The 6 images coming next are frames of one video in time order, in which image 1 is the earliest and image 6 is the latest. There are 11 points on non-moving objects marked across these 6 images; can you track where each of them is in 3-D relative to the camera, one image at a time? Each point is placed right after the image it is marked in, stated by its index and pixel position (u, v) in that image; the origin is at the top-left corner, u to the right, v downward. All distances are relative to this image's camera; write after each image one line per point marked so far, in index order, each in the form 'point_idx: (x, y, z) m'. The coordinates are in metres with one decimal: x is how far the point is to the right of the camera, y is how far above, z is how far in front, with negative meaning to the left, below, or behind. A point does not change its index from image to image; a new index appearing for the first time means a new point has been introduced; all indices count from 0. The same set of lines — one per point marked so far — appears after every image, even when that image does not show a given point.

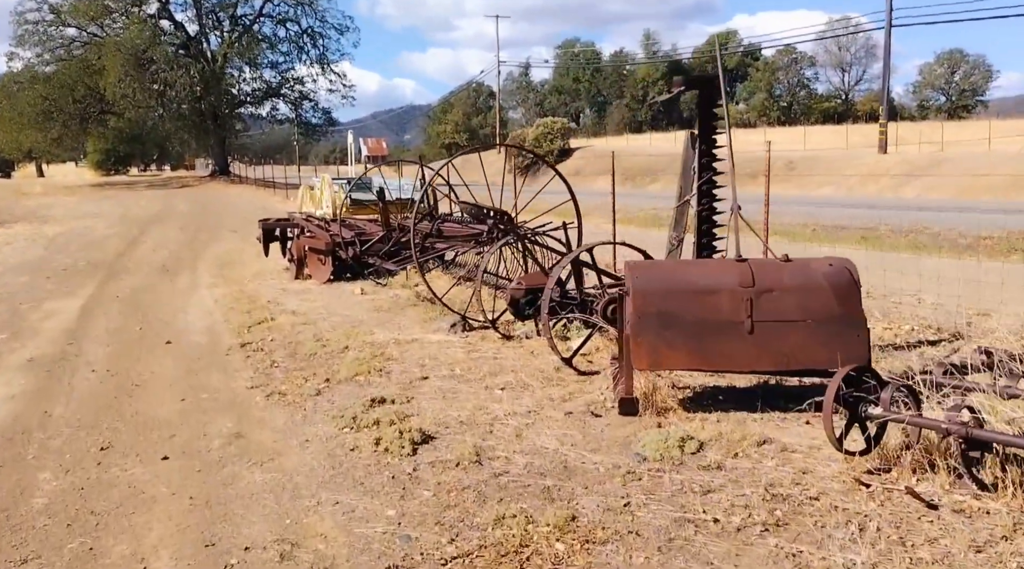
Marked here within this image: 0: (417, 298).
0: (-1.1, -0.2, +10.1) m
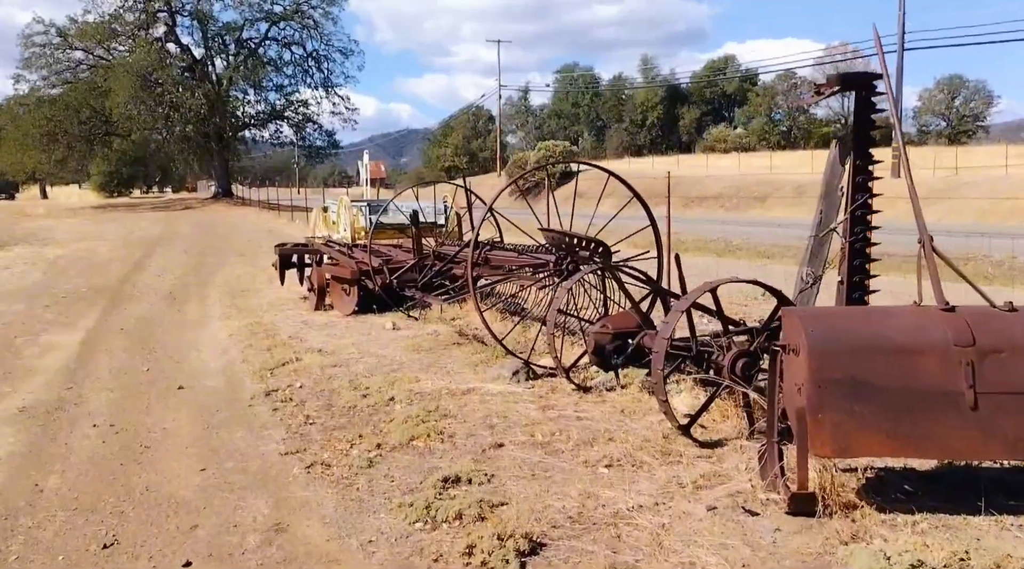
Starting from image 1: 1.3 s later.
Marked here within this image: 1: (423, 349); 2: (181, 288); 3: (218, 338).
0: (-0.5, -0.6, +9.0) m
1: (-0.9, -0.7, +8.6) m
2: (-6.5, 0.0, +16.4) m
3: (-3.8, -0.7, +10.9) m
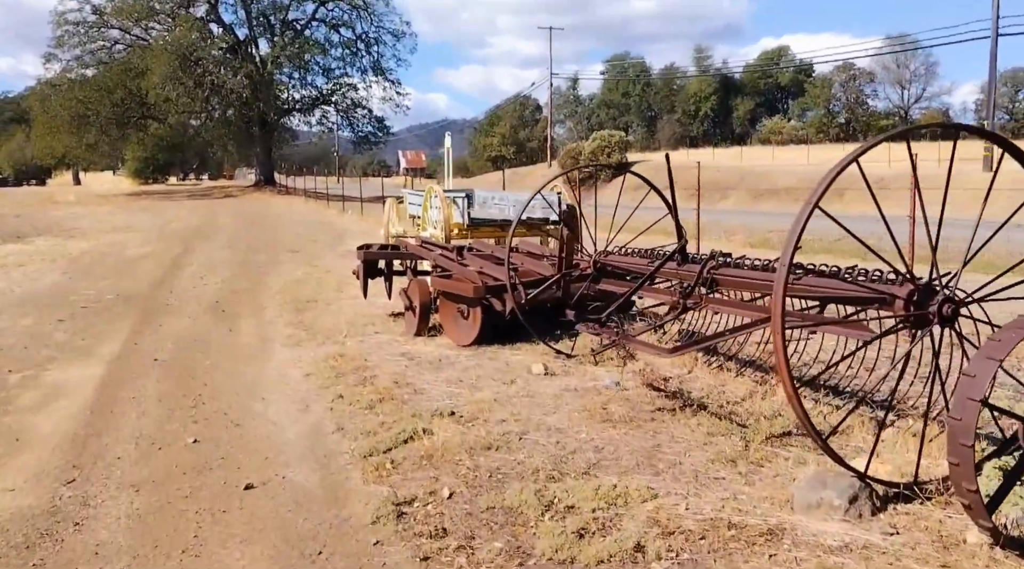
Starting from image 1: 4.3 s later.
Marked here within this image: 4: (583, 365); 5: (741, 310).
0: (+1.1, -0.8, +6.0) m
1: (+0.7, -0.9, +5.7) m
2: (-4.6, -0.2, +13.7) m
3: (-2.1, -0.9, +8.1) m
4: (+0.6, -0.7, +7.4) m
5: (+1.5, -0.2, +5.5) m
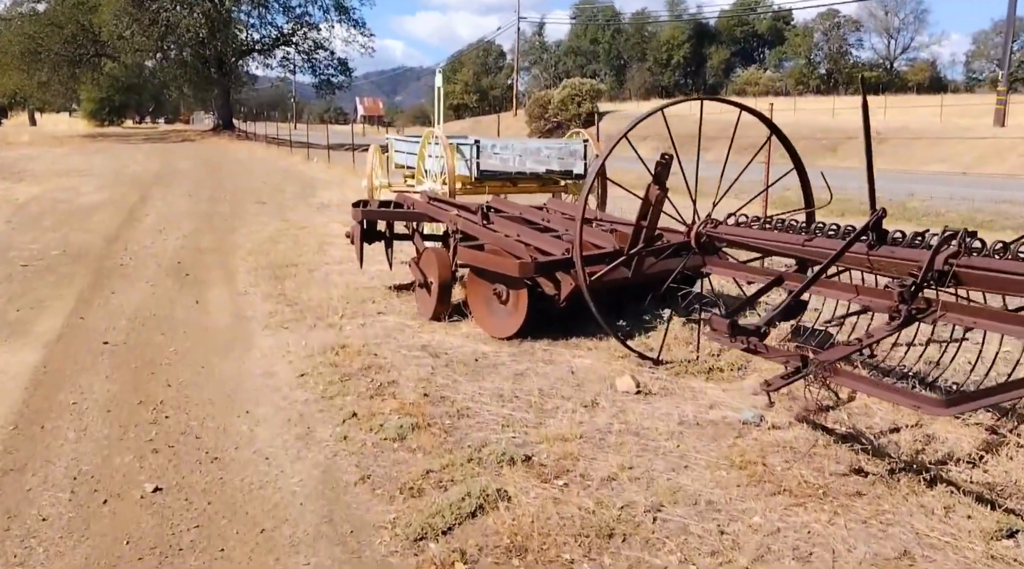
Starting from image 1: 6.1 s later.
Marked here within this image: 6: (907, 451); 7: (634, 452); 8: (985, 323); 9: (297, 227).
0: (+1.6, -0.8, +4.1) m
1: (+1.2, -0.9, +3.8) m
2: (-4.4, +0.4, +11.4) m
3: (-1.7, -0.7, +6.0) m
4: (+1.1, -0.6, +5.4) m
5: (+2.1, -0.2, +3.5) m
6: (+1.9, -0.8, +4.0) m
7: (+0.6, -0.9, +4.2) m
8: (+2.0, -0.2, +3.6) m
9: (-3.5, +0.9, +13.6) m
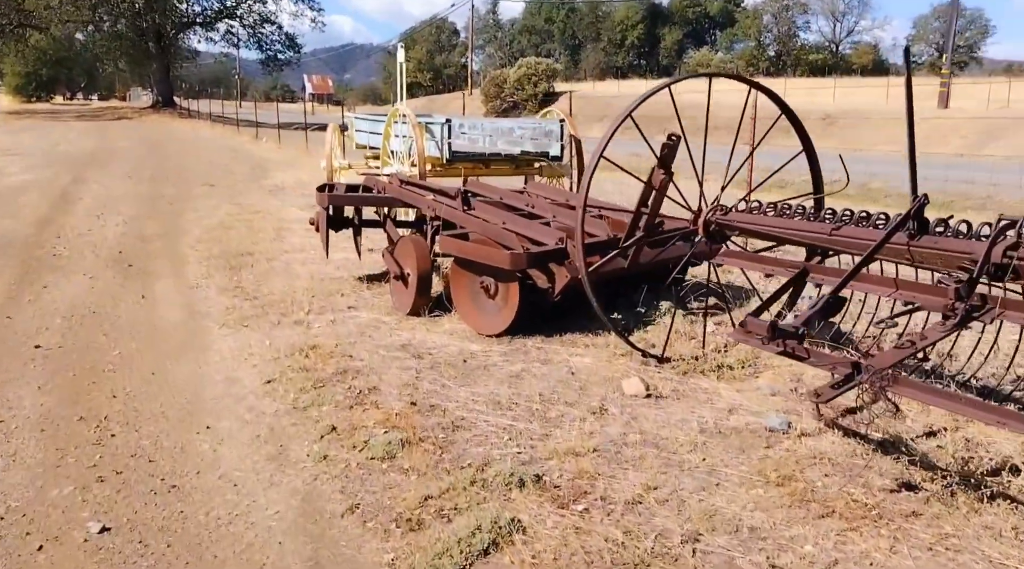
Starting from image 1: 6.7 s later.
0: (+1.7, -0.8, +3.7) m
1: (+1.3, -0.9, +3.4) m
2: (-4.7, +0.5, +10.7) m
3: (-1.7, -0.7, +5.5) m
4: (+1.1, -0.6, +5.0) m
5: (+2.1, -0.2, +3.1) m
6: (+1.9, -0.8, +3.7) m
7: (+0.6, -0.9, +3.8) m
8: (+2.1, -0.2, +3.2) m
9: (-4.0, +1.1, +12.9) m
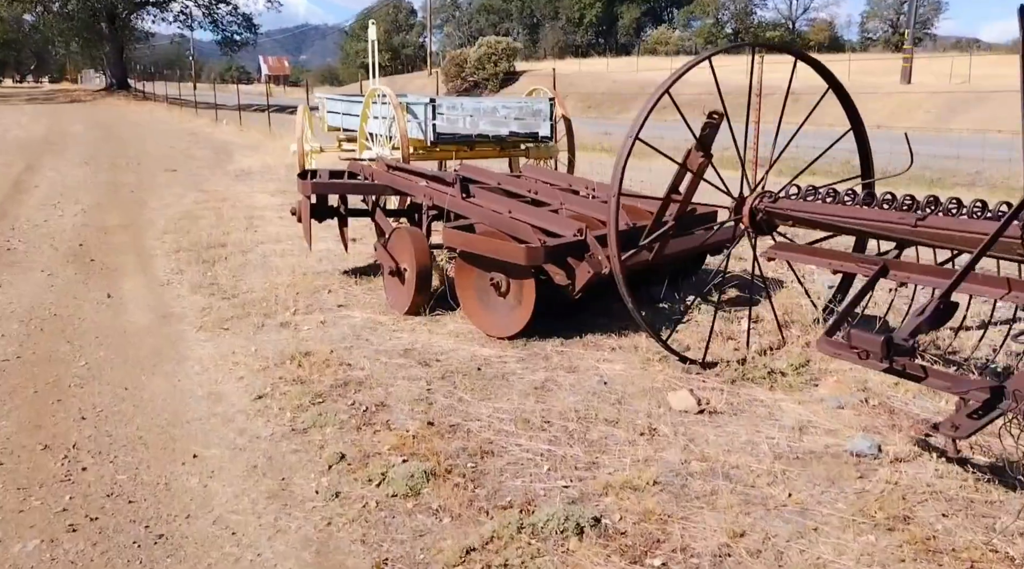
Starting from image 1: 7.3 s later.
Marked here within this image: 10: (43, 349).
0: (+1.9, -0.8, +3.2) m
1: (+1.5, -0.9, +2.8) m
2: (-4.8, +0.5, +9.8) m
3: (-1.6, -0.7, +4.8) m
4: (+1.2, -0.5, +4.4) m
5: (+2.4, -0.2, +2.6) m
6: (+2.2, -0.8, +3.1) m
7: (+0.8, -0.9, +3.2) m
8: (+2.3, -0.2, +2.7) m
9: (-4.2, +1.2, +12.1) m
10: (-3.3, -0.5, +5.9) m
